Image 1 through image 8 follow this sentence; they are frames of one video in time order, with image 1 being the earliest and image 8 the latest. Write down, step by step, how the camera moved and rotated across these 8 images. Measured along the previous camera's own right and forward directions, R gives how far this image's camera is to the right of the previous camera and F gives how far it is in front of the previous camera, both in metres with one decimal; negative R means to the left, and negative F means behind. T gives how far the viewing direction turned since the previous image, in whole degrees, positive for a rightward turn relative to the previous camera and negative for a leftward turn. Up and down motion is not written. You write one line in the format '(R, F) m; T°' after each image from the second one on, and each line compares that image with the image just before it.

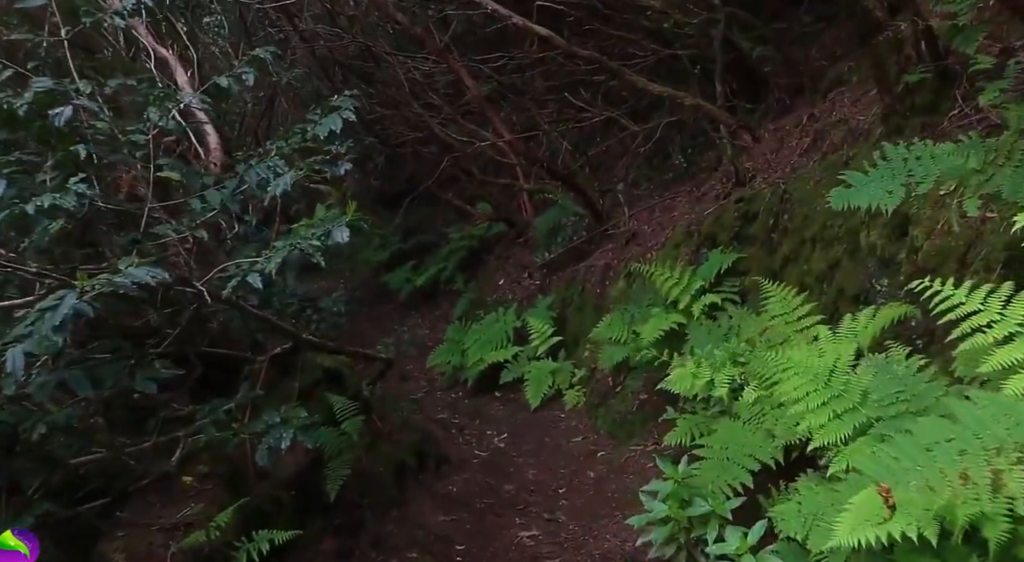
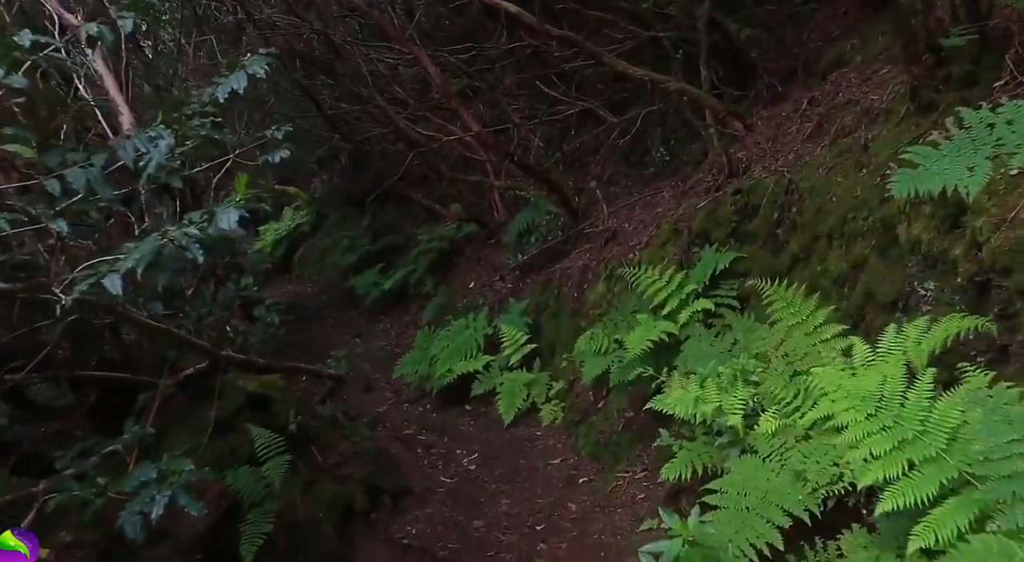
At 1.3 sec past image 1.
(0.0, +0.8) m; +2°
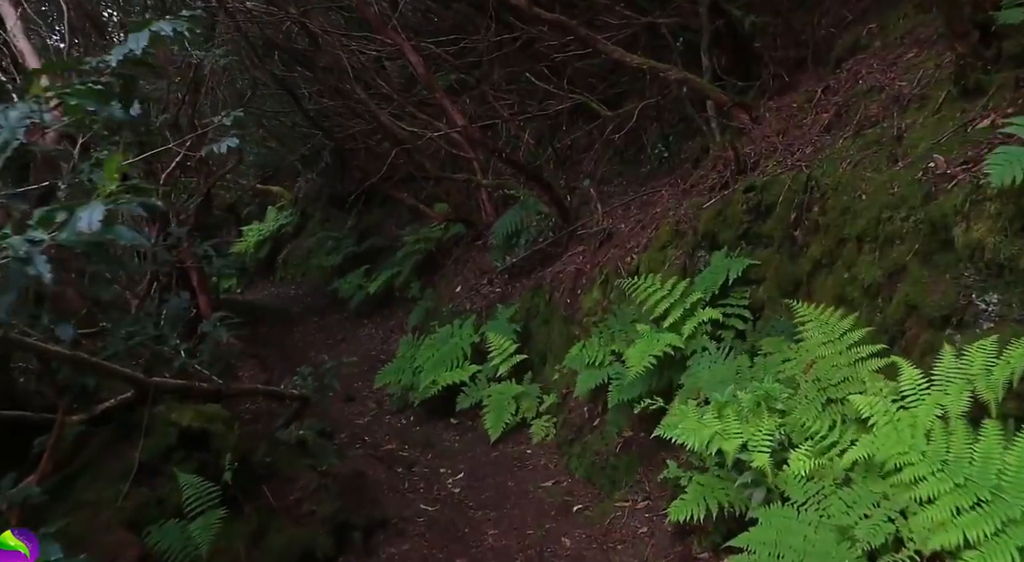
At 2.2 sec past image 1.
(0.0, +0.6) m; +1°
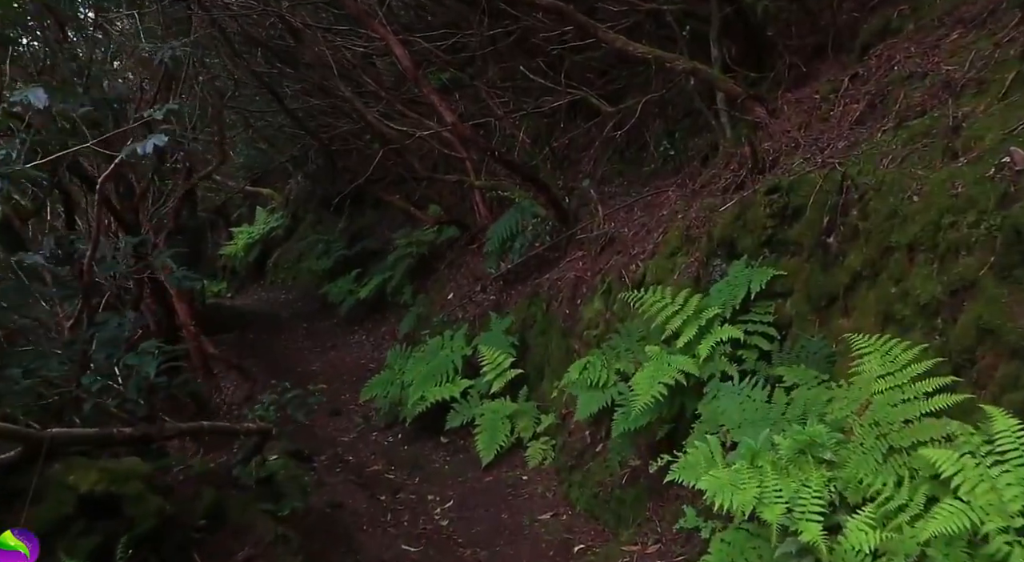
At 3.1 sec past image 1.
(0.0, +0.6) m; 0°
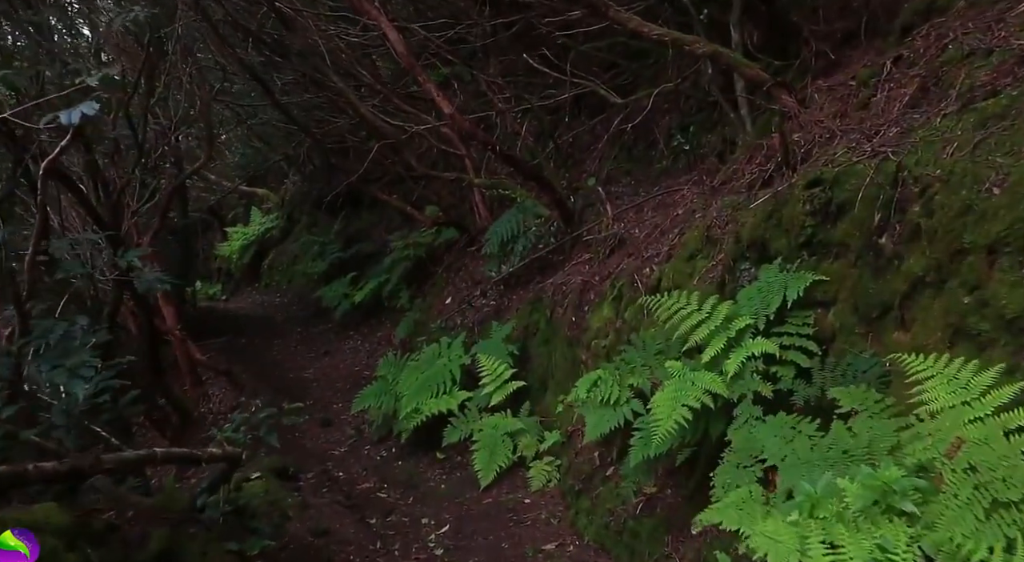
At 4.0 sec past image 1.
(0.0, +0.6) m; 0°
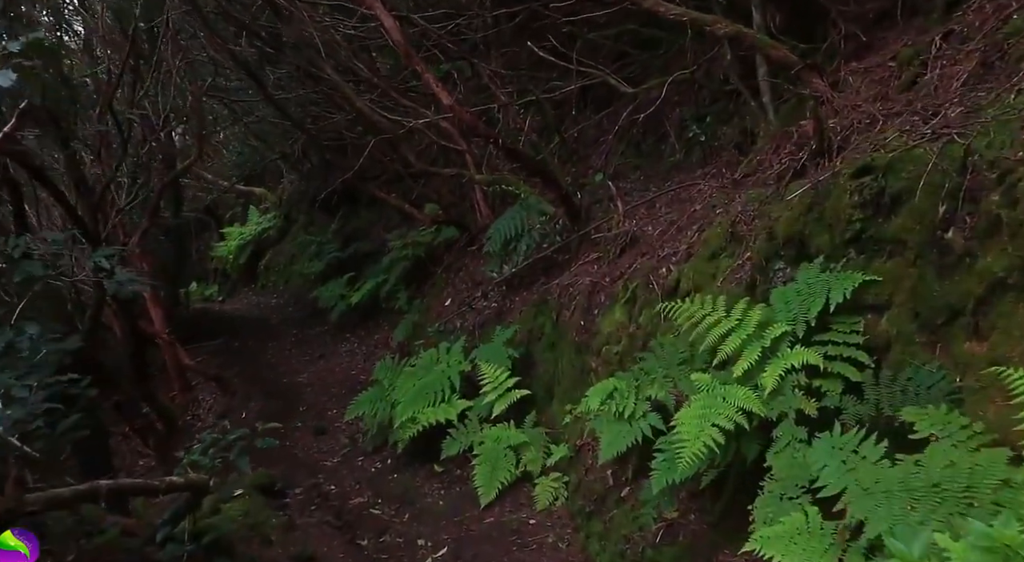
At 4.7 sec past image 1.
(0.0, +0.5) m; 0°
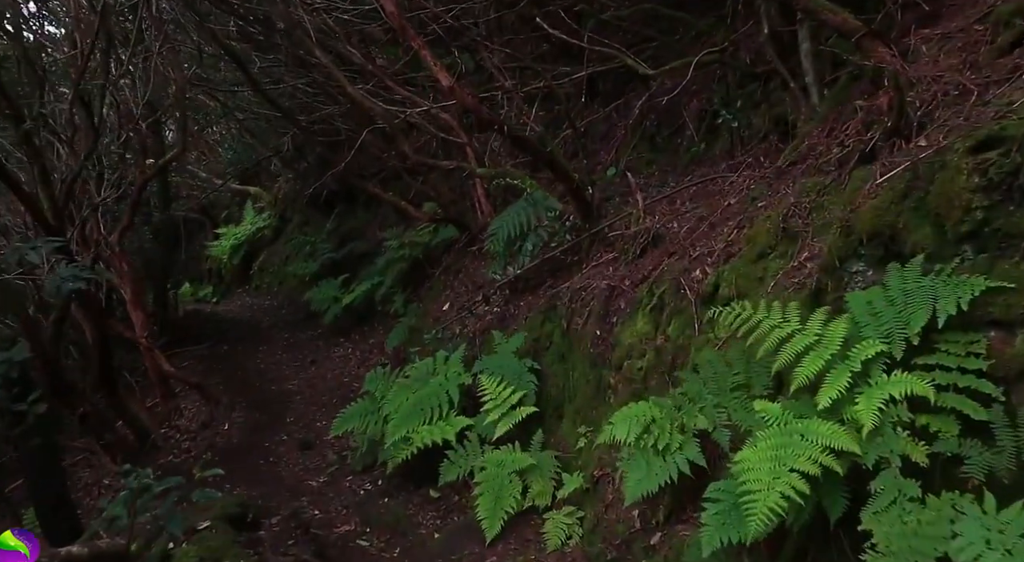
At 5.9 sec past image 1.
(0.0, +0.8) m; 0°
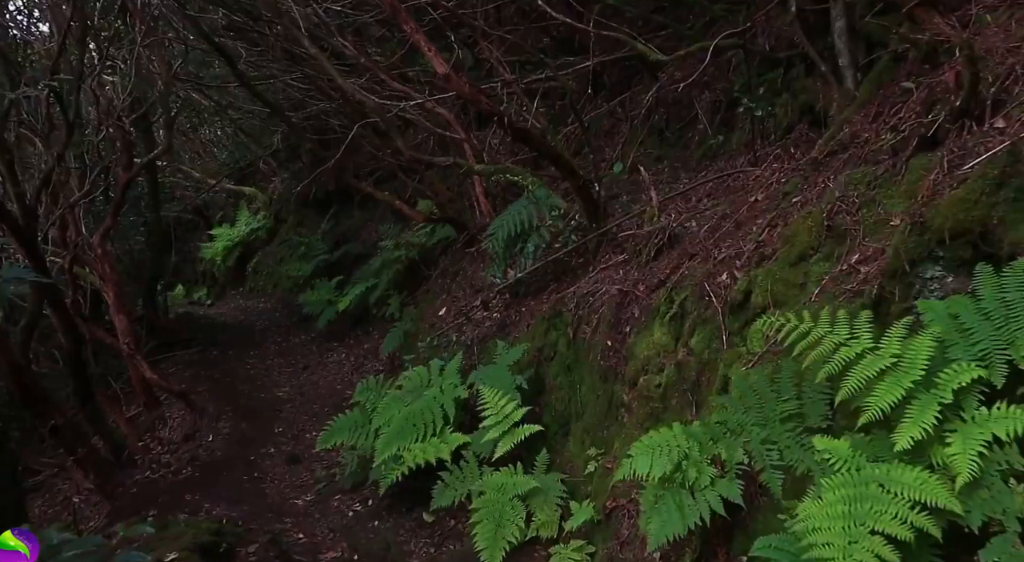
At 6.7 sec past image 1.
(0.0, +0.6) m; 0°
